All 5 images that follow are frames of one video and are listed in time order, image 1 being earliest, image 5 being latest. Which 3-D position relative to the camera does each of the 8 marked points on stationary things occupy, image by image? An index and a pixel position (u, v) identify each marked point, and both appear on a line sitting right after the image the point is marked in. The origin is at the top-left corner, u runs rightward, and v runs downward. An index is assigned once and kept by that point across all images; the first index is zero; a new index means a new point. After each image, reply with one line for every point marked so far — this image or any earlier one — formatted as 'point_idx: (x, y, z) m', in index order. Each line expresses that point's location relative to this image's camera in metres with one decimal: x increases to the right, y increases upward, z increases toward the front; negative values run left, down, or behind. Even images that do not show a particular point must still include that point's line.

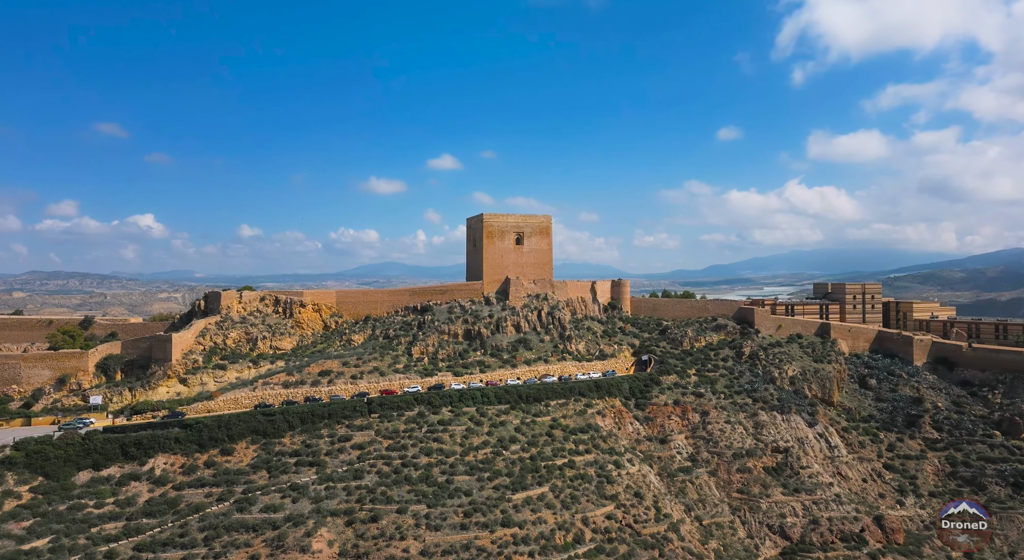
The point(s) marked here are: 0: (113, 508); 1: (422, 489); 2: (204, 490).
0: (-12.7, -7.3, +18.4) m
1: (-3.1, -7.2, +19.8) m
2: (-10.4, -7.1, +19.5) m
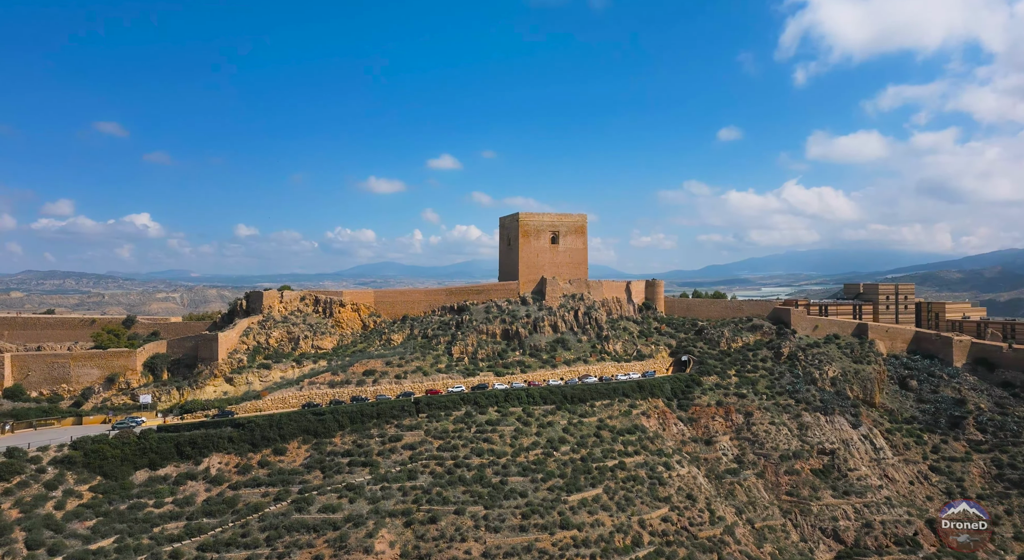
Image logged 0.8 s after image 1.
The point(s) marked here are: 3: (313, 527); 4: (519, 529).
0: (-10.9, -7.3, +18.4) m
1: (-1.2, -7.2, +19.7) m
2: (-8.5, -7.1, +19.5) m
3: (-6.2, -7.7, +17.8) m
4: (+0.2, -7.9, +18.1) m
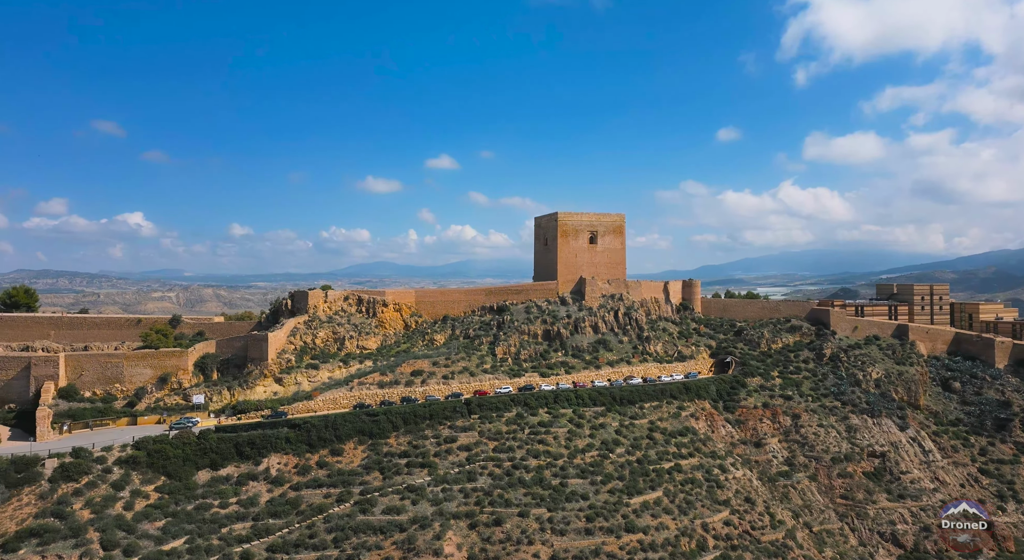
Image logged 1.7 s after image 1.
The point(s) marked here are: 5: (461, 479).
0: (-8.8, -7.3, +18.4) m
1: (+0.9, -7.2, +19.5) m
2: (-6.4, -7.1, +19.5) m
3: (-4.1, -7.7, +17.7) m
4: (+2.3, -7.9, +18.0) m
5: (-1.8, -6.9, +19.9) m
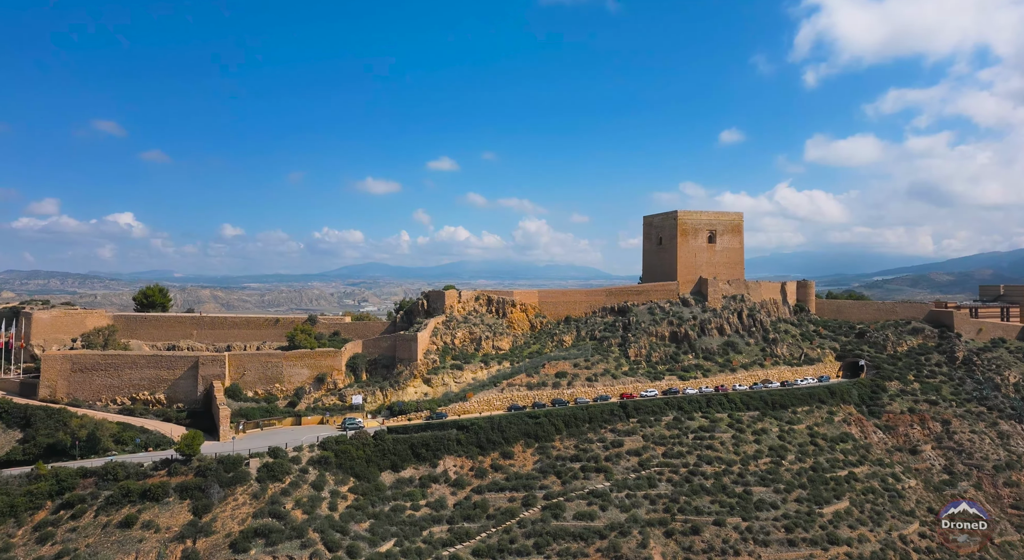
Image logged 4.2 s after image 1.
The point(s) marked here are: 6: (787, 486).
0: (-2.6, -7.4, +18.4) m
1: (+7.1, -7.3, +19.1) m
2: (-0.2, -7.2, +19.3) m
3: (+2.0, -7.8, +17.5) m
4: (+8.4, -8.0, +17.5) m
5: (+4.4, -7.0, +19.6) m
6: (+9.5, -7.2, +20.0) m
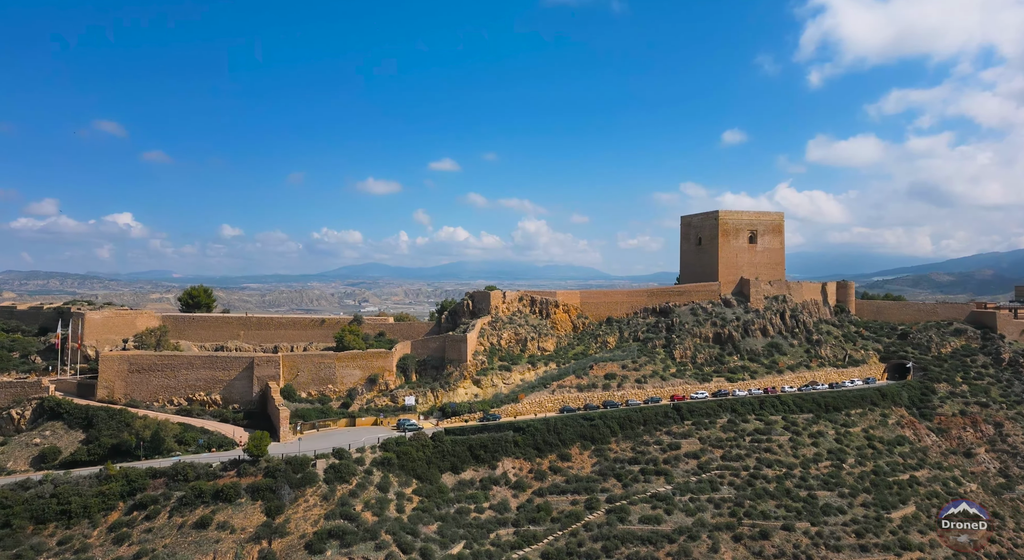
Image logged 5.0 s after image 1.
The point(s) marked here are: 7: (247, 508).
0: (-0.5, -7.5, +18.3) m
1: (+9.2, -7.4, +19.0) m
2: (+1.9, -7.3, +19.3) m
3: (+4.1, -7.8, +17.4) m
4: (+10.5, -8.1, +17.3) m
5: (+6.5, -7.1, +19.5) m
6: (+11.6, -7.2, +19.8) m
7: (-7.6, -6.6, +16.5) m
